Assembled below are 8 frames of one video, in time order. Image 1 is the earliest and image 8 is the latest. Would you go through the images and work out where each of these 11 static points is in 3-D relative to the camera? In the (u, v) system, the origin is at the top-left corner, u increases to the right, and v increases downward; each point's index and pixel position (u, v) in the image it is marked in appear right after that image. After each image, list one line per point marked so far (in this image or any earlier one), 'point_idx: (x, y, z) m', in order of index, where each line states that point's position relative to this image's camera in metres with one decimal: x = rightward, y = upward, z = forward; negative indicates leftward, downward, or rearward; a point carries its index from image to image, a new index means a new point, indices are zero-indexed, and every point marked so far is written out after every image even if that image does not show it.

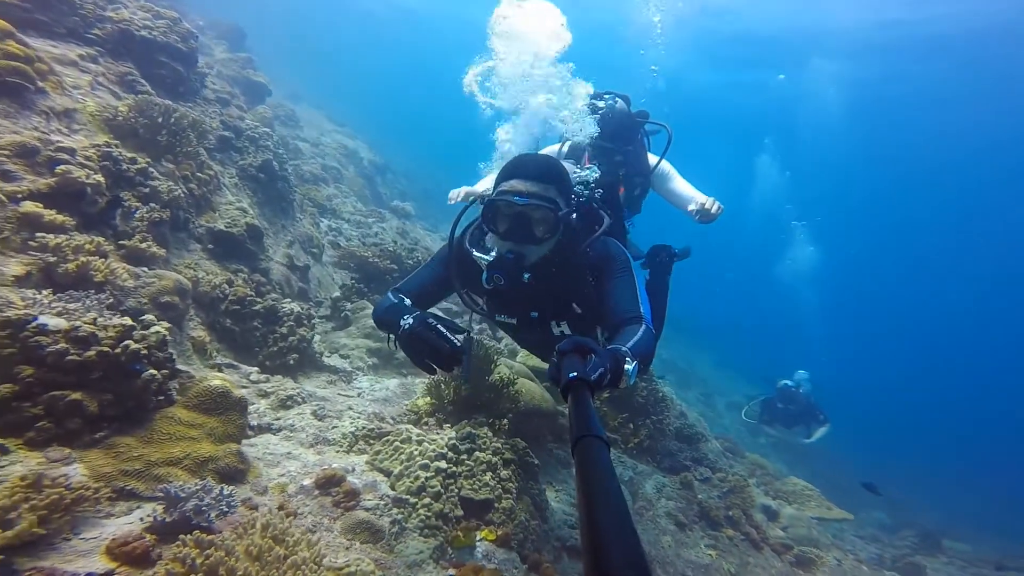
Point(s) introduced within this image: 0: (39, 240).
0: (-3.2, +0.3, +3.5) m
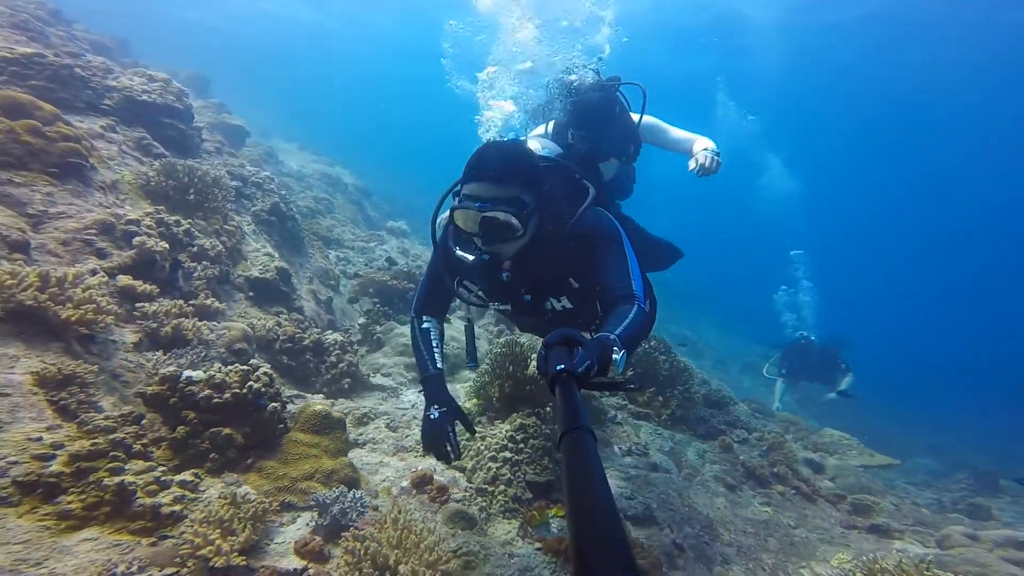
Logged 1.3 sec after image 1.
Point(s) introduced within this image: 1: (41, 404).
0: (-2.8, -0.1, +3.9) m
1: (-2.5, -0.6, +2.8) m
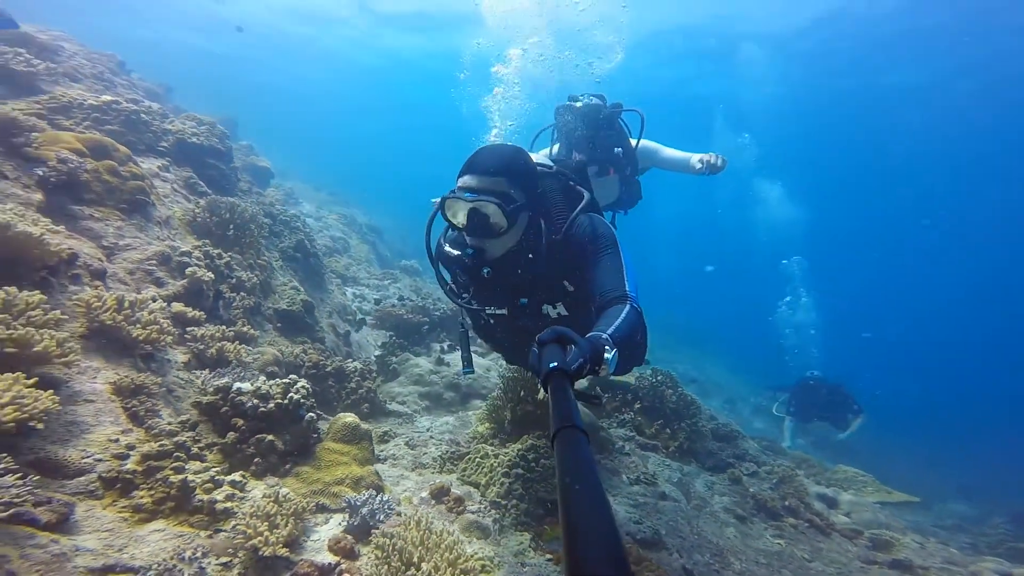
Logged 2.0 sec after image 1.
0: (-2.7, -0.3, +4.4) m
1: (-2.5, -0.7, +3.2) m
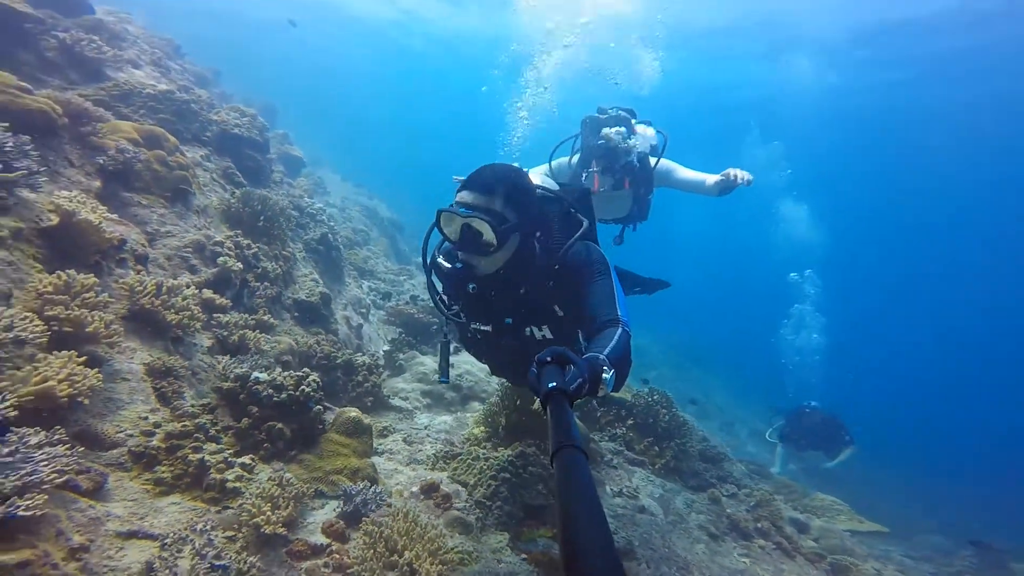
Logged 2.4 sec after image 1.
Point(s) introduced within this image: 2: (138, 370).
0: (-2.7, -0.3, +4.8) m
1: (-2.6, -0.7, +3.6) m
2: (-2.7, -0.6, +3.7) m
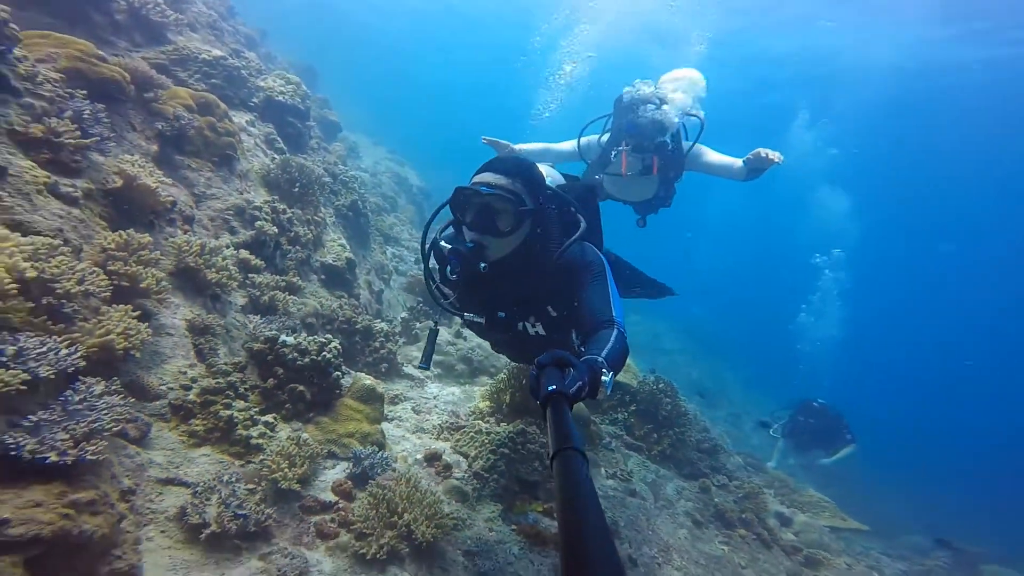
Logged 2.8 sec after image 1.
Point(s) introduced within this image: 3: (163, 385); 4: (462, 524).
0: (-2.6, +0.1, +5.2) m
1: (-2.5, -0.4, +4.0) m
2: (-2.6, -0.3, +4.0) m
3: (-2.5, -0.7, +3.6) m
4: (-0.4, -2.0, +4.3) m
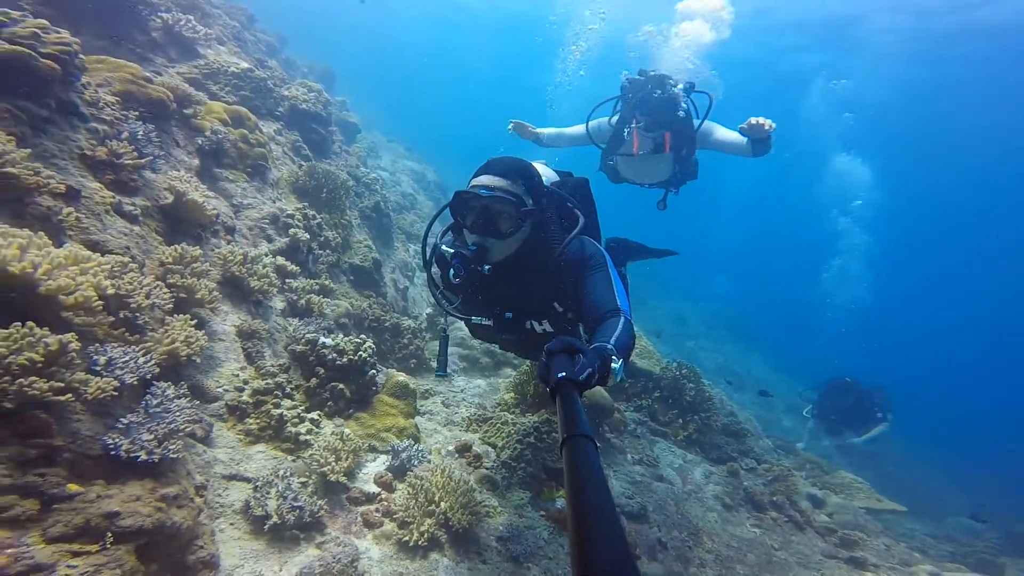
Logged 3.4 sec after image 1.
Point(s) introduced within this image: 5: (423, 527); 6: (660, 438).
0: (-2.4, 0.0, +5.5) m
1: (-2.3, -0.5, +4.3) m
2: (-2.4, -0.4, +4.4) m
3: (-2.3, -0.8, +3.9) m
4: (-0.2, -2.0, +4.6) m
5: (-0.7, -1.8, +3.8) m
6: (+2.4, -2.5, +8.6) m
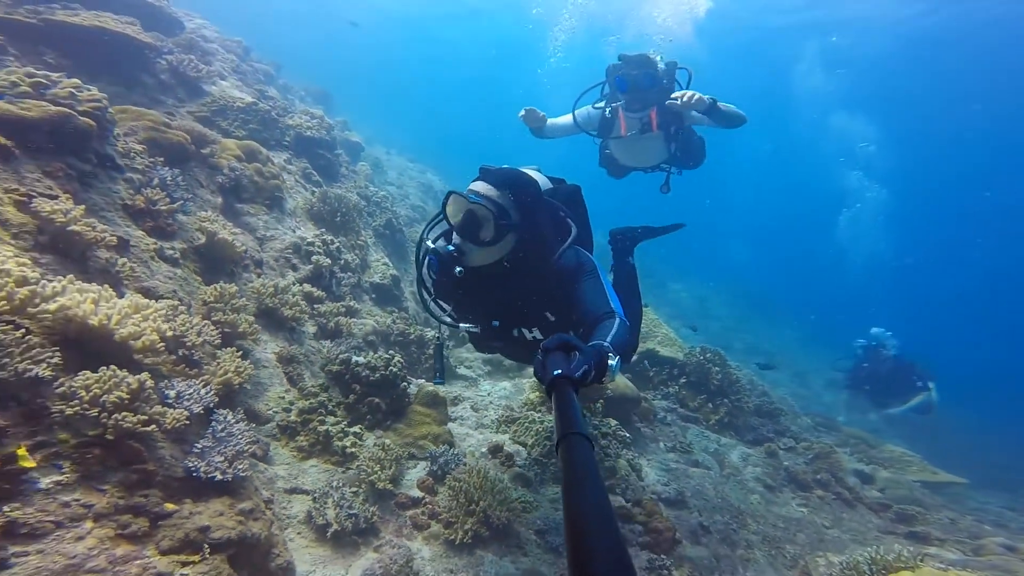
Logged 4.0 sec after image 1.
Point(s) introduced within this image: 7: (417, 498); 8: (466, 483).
0: (-2.2, -0.2, +5.8) m
1: (-2.1, -0.8, +4.6) m
2: (-2.2, -0.6, +4.7) m
3: (-2.0, -1.0, +4.3) m
4: (+0.2, -2.1, +4.9) m
5: (-0.4, -1.9, +4.1) m
6: (+2.9, -2.4, +8.8) m
7: (-0.8, -1.8, +4.3) m
8: (-0.4, -1.7, +4.4) m
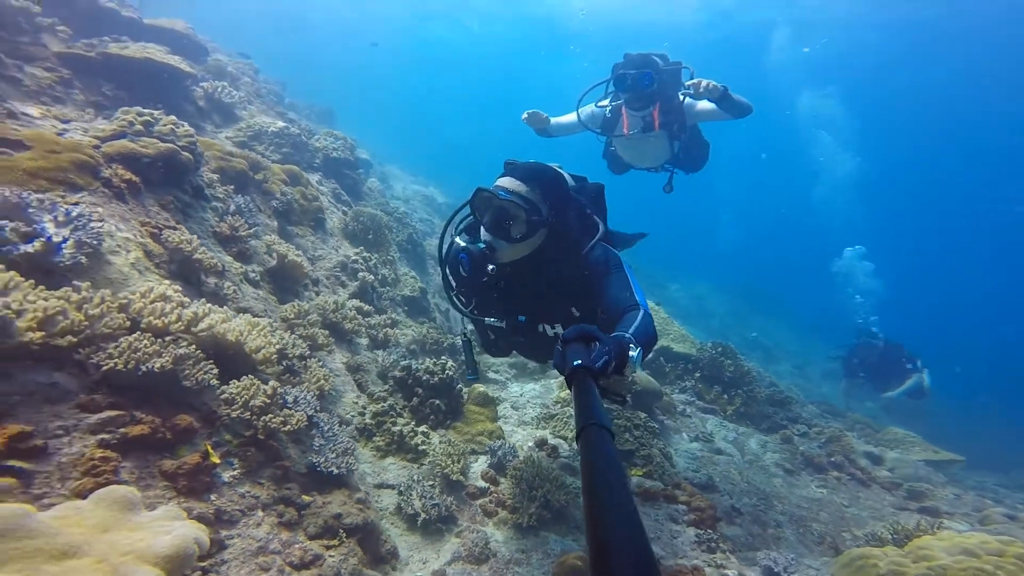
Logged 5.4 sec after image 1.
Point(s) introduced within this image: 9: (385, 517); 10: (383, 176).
0: (-1.7, -0.4, +6.2) m
1: (-1.6, -0.9, +5.0) m
2: (-1.7, -0.8, +5.1) m
3: (-1.5, -1.2, +4.6) m
4: (+0.7, -2.1, +5.3) m
5: (+0.2, -1.9, +4.5) m
6: (+3.4, -2.3, +9.2) m
7: (-0.2, -1.8, +4.7) m
8: (+0.2, -1.8, +4.8) m
9: (-1.0, -1.8, +3.9) m
10: (-4.9, +4.1, +18.5) m
